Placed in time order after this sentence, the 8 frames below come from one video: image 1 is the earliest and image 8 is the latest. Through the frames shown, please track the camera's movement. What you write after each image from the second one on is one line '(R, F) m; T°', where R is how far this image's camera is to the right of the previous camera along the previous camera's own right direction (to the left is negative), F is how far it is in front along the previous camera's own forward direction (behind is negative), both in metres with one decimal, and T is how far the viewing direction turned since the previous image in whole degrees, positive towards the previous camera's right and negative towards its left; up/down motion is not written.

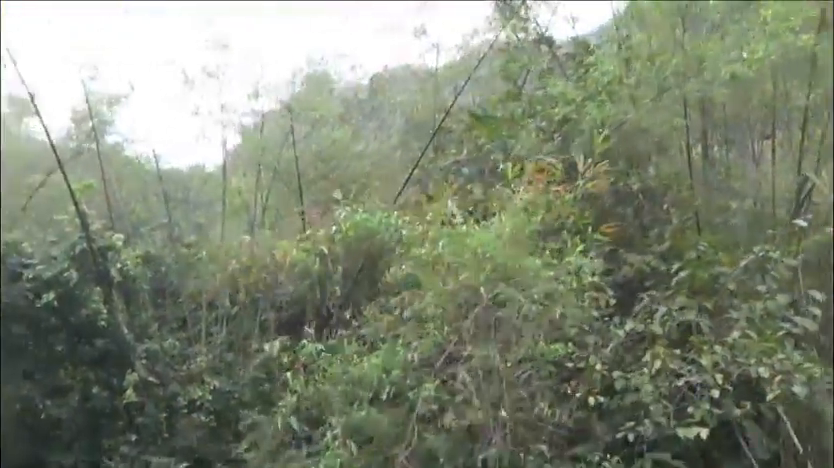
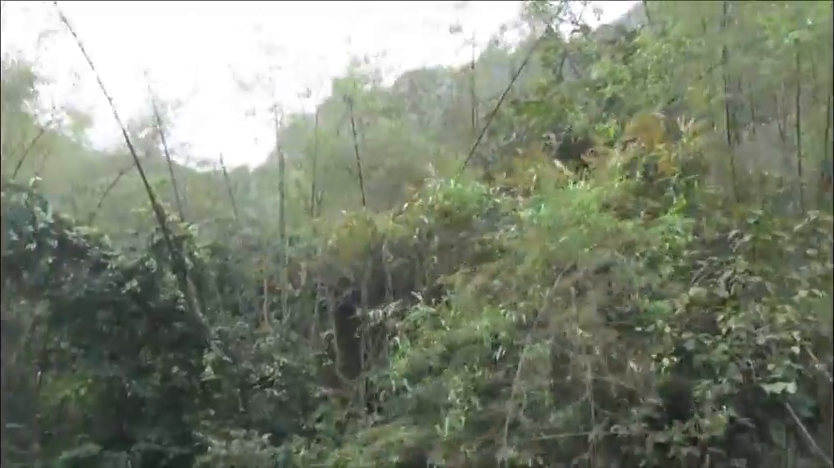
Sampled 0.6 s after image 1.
(-0.4, -0.5) m; -2°
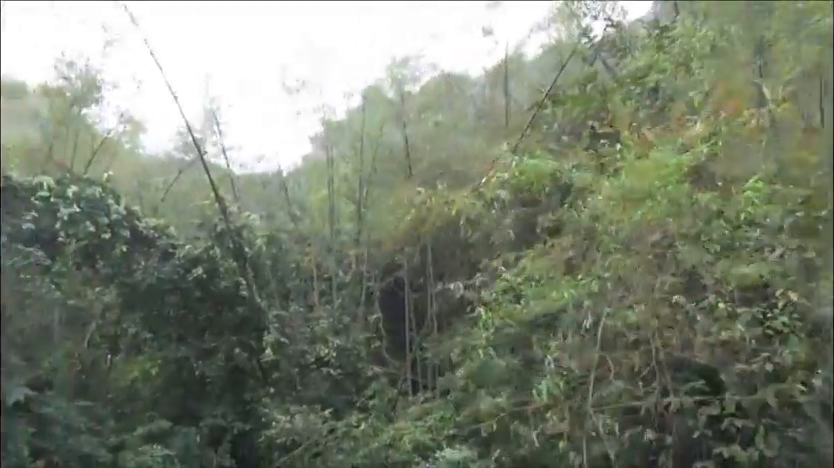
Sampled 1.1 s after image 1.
(-0.3, -0.5) m; -2°
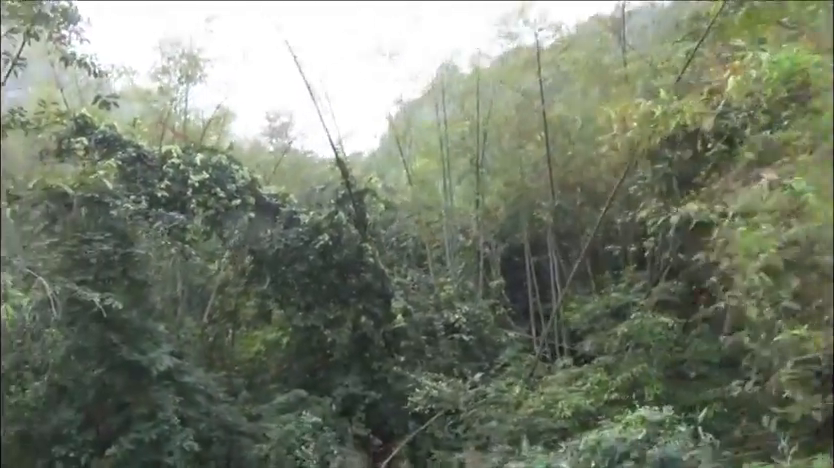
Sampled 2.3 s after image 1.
(-0.8, +0.5) m; -6°
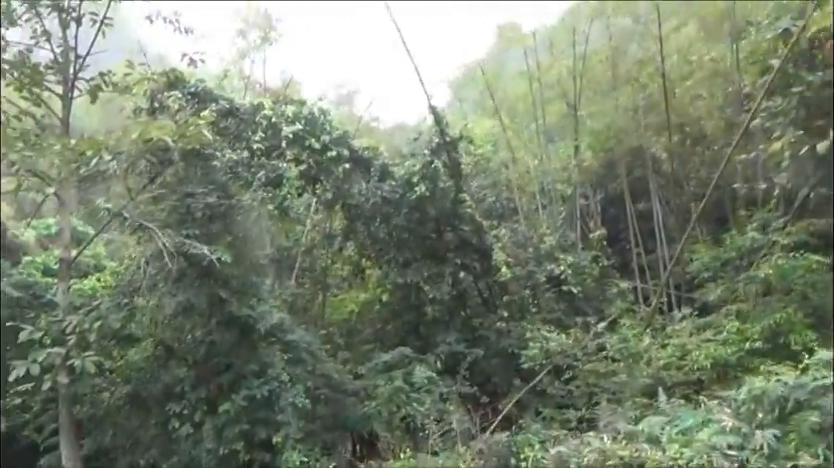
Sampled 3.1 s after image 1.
(-0.5, +0.4) m; -6°
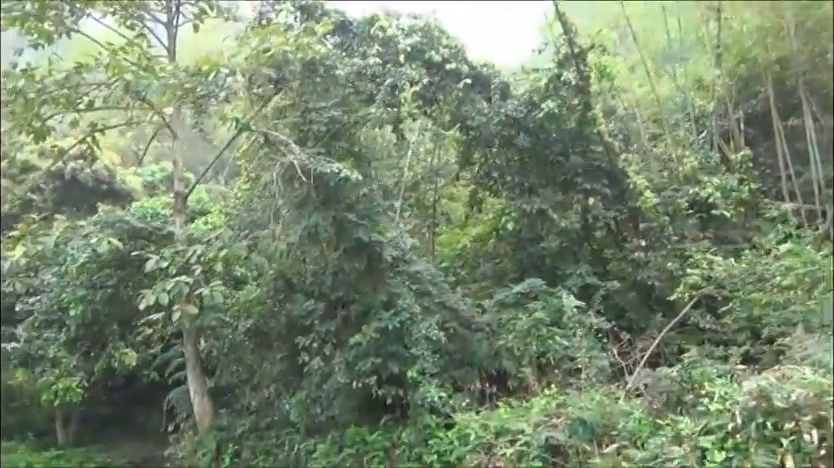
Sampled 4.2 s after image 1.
(-0.6, +0.6) m; -7°
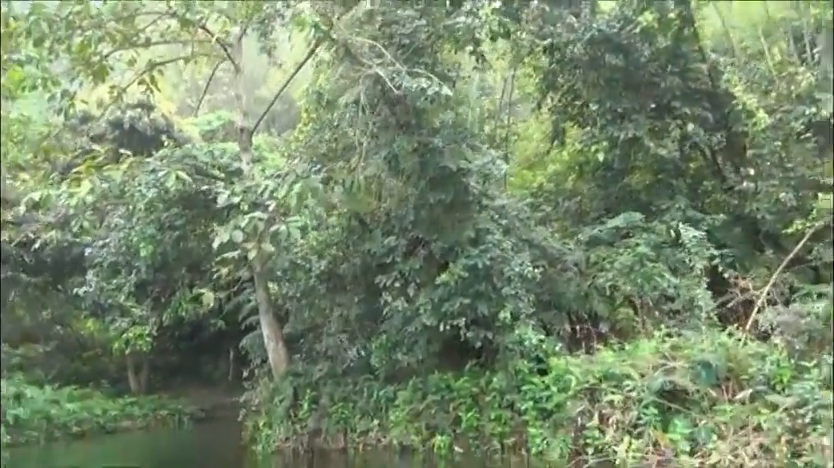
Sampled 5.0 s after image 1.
(-0.4, +0.6) m; -4°
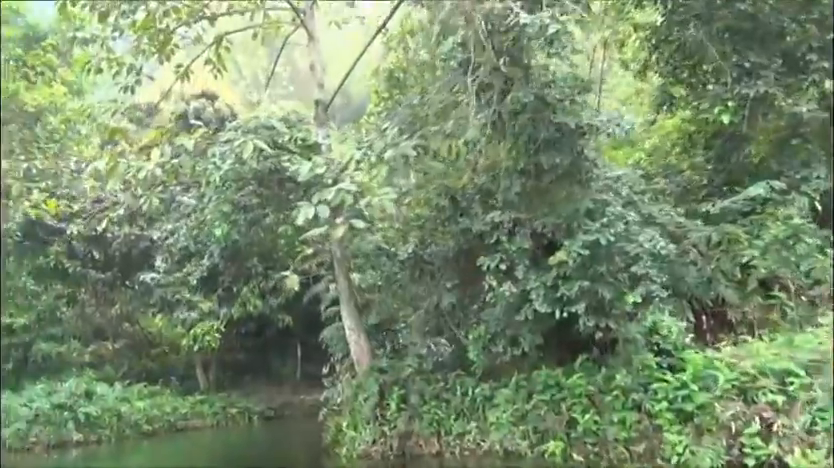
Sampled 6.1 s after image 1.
(-0.4, +0.7) m; -5°
